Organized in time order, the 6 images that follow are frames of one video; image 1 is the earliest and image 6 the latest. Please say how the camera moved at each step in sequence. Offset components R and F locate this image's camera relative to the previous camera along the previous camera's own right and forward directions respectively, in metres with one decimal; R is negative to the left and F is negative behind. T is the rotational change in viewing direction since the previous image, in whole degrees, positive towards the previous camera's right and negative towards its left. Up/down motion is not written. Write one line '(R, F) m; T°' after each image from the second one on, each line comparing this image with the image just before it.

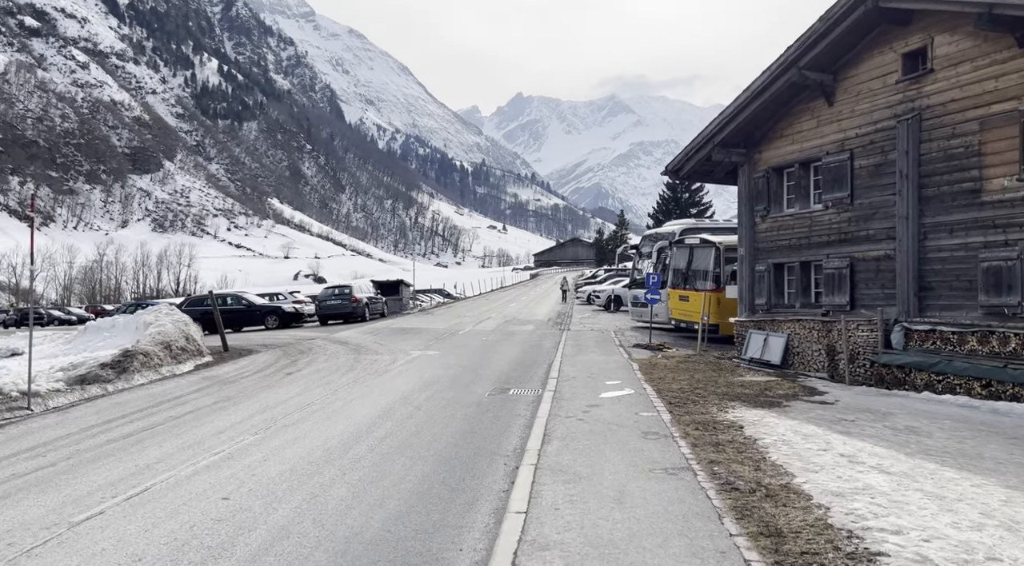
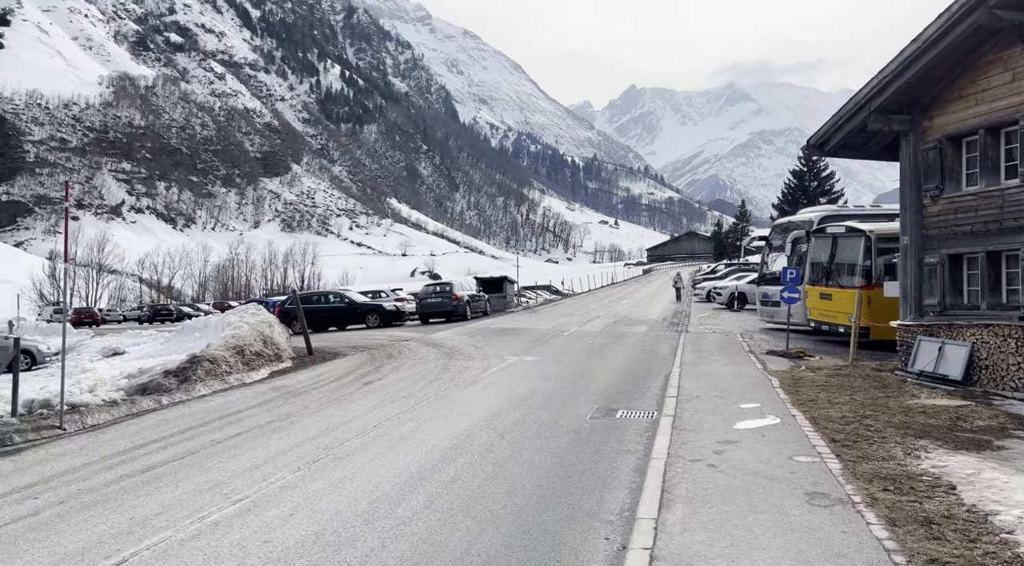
(+0.1, +2.1) m; -8°
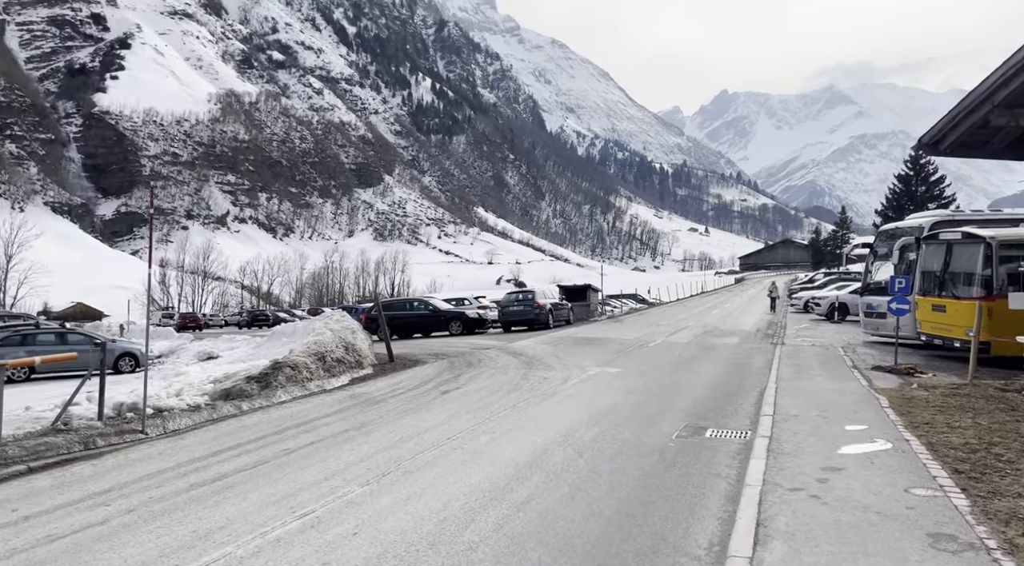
(+0.1, +0.4) m; -7°
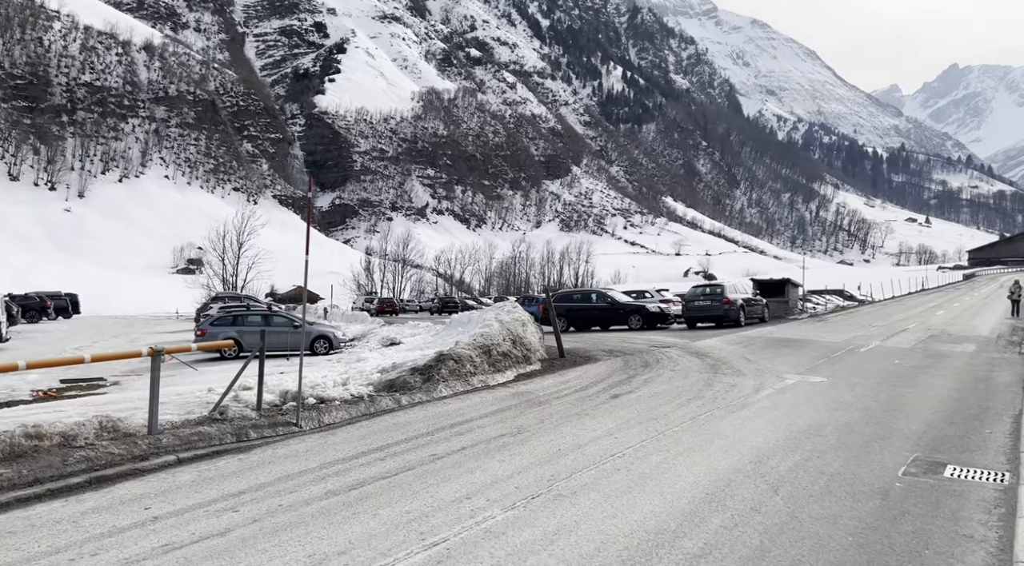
(+0.1, +1.2) m; -14°
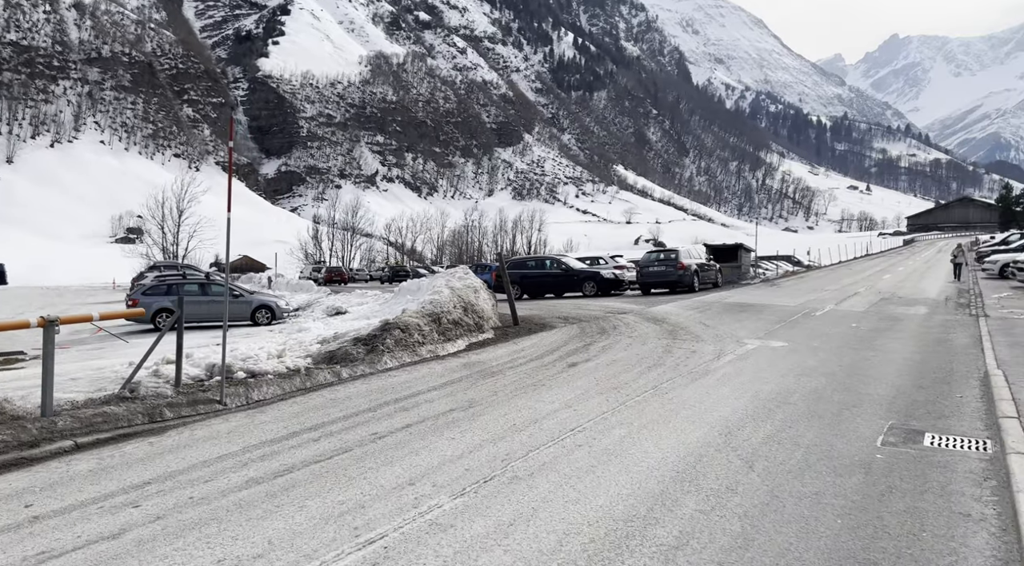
(0.0, +0.8) m; +4°
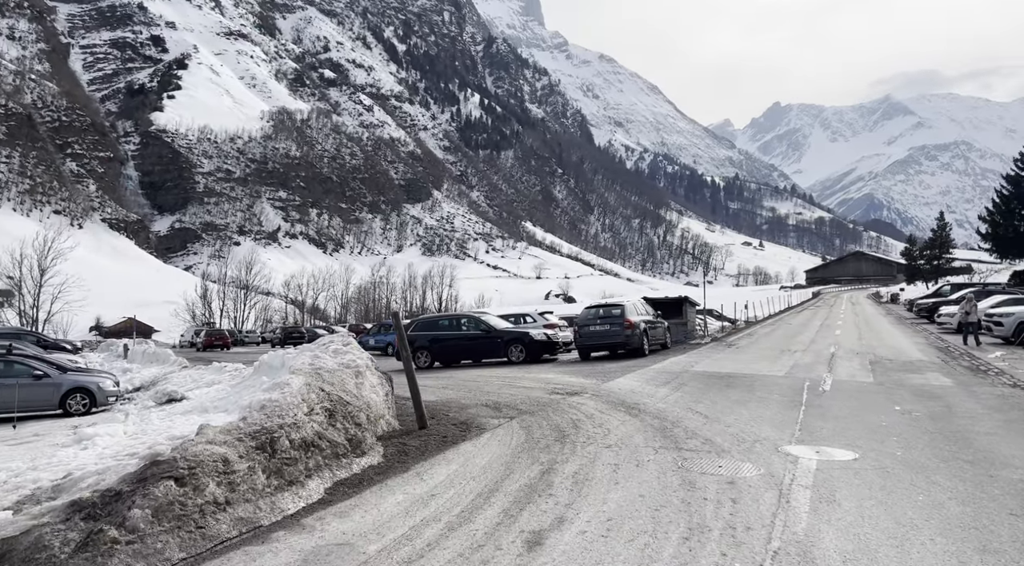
(+0.1, +5.3) m; +7°
